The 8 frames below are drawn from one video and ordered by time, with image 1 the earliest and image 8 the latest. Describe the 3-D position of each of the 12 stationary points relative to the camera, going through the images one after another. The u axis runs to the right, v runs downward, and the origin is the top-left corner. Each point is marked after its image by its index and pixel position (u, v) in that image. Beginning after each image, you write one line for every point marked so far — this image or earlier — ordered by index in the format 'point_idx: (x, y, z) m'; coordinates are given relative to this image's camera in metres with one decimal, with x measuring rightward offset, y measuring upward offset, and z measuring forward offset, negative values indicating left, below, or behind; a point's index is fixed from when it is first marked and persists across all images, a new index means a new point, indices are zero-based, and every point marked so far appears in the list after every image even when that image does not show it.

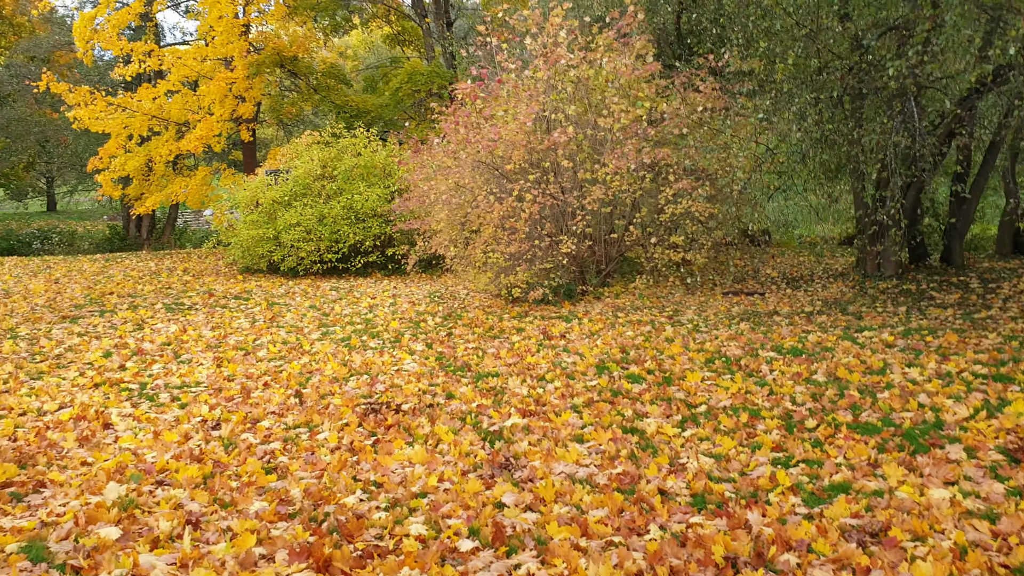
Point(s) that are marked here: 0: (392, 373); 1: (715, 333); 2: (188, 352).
0: (-0.8, -0.6, +6.1) m
1: (+1.6, -0.4, +7.3) m
2: (-2.4, -0.5, +7.0) m
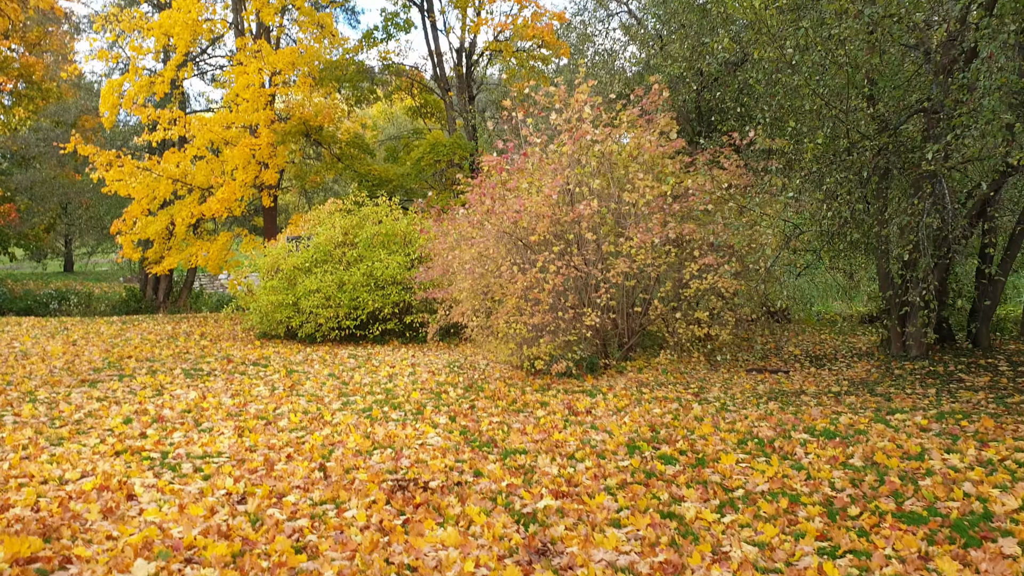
0: (-0.6, -1.0, +6.0) m
1: (+1.8, -1.0, +7.2) m
2: (-2.3, -1.0, +6.9) m
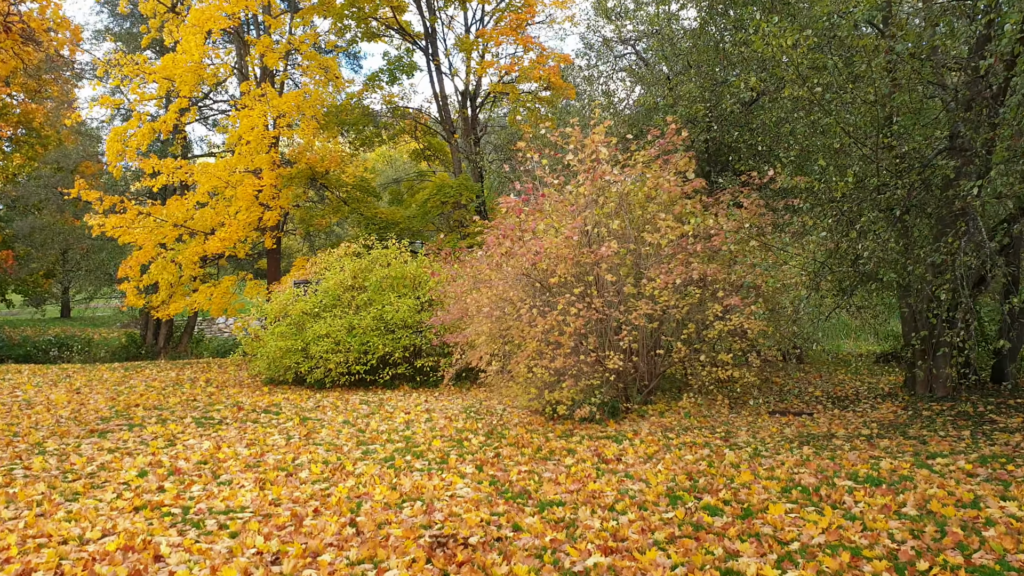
0: (-0.4, -1.3, +5.7) m
1: (+2.0, -1.3, +6.9) m
2: (-2.1, -1.3, +6.7) m
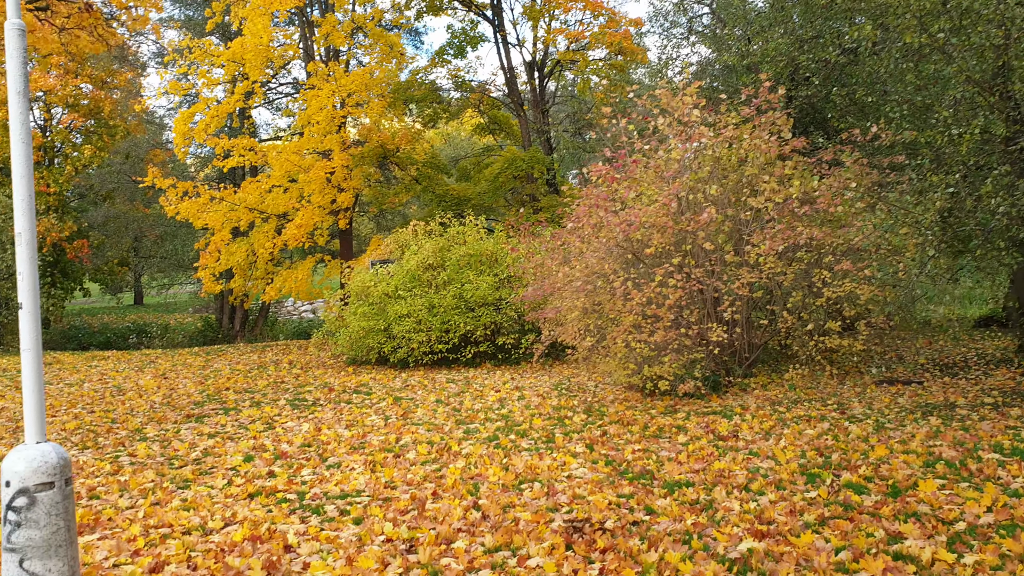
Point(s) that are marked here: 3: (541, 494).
0: (+0.3, -1.1, +5.5) m
1: (+2.8, -1.0, +6.5) m
2: (-1.3, -1.2, +6.5) m
3: (+0.2, -1.1, +5.1) m
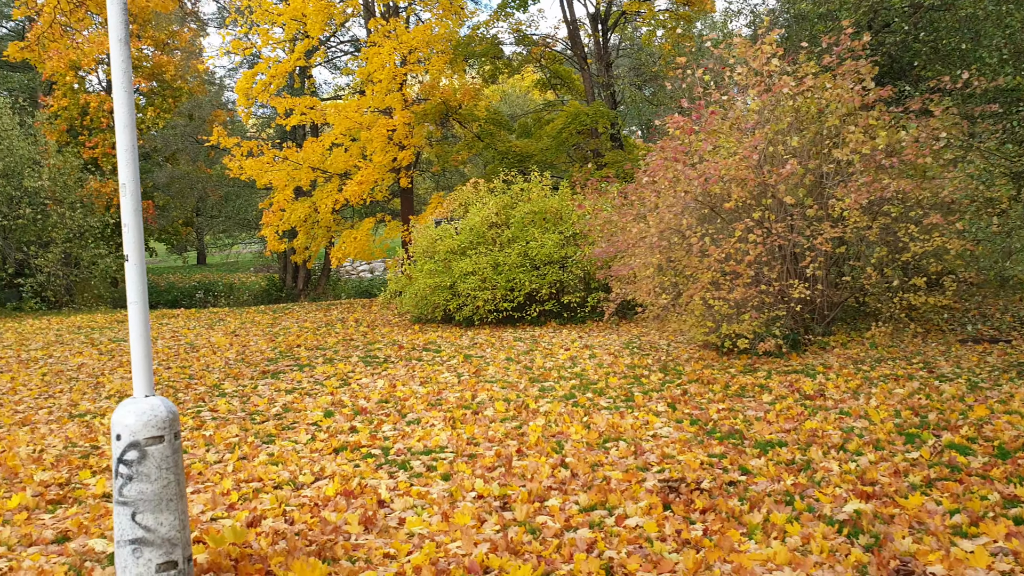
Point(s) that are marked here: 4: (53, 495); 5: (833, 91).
0: (+0.8, -0.9, +5.4) m
1: (+3.3, -0.7, +6.3) m
2: (-0.7, -0.9, +6.5) m
3: (+0.6, -0.9, +5.0) m
4: (-2.1, -0.9, +4.2) m
5: (+2.9, +1.7, +8.2) m
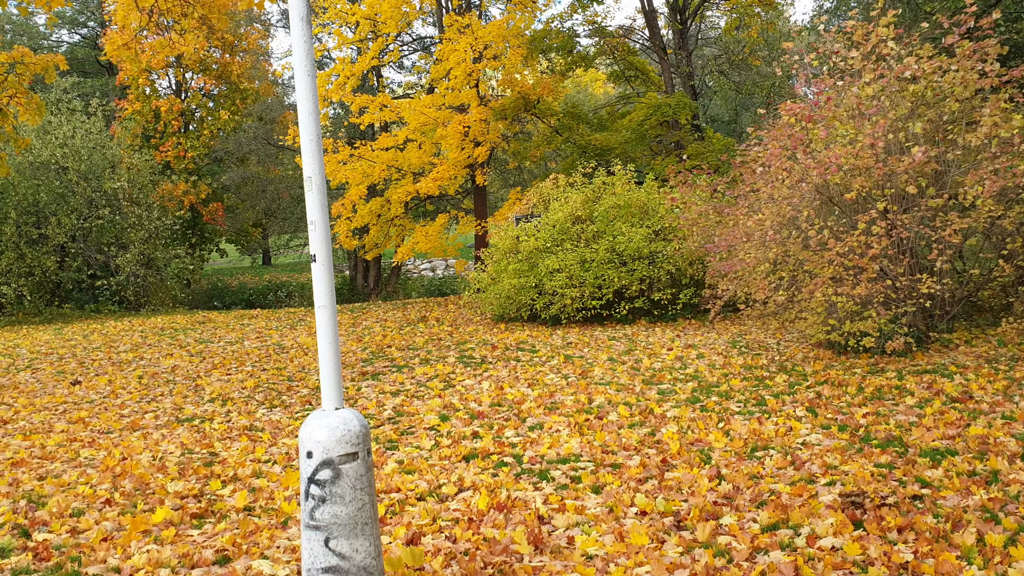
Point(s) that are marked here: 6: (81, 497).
0: (+1.6, -0.9, +5.0) m
1: (+4.1, -0.6, +5.8) m
2: (+0.1, -0.9, +6.2) m
3: (+1.4, -0.9, +4.7) m
4: (-1.4, -0.9, +4.0) m
5: (+3.7, +1.8, +7.7) m
6: (-1.9, -0.9, +4.2) m
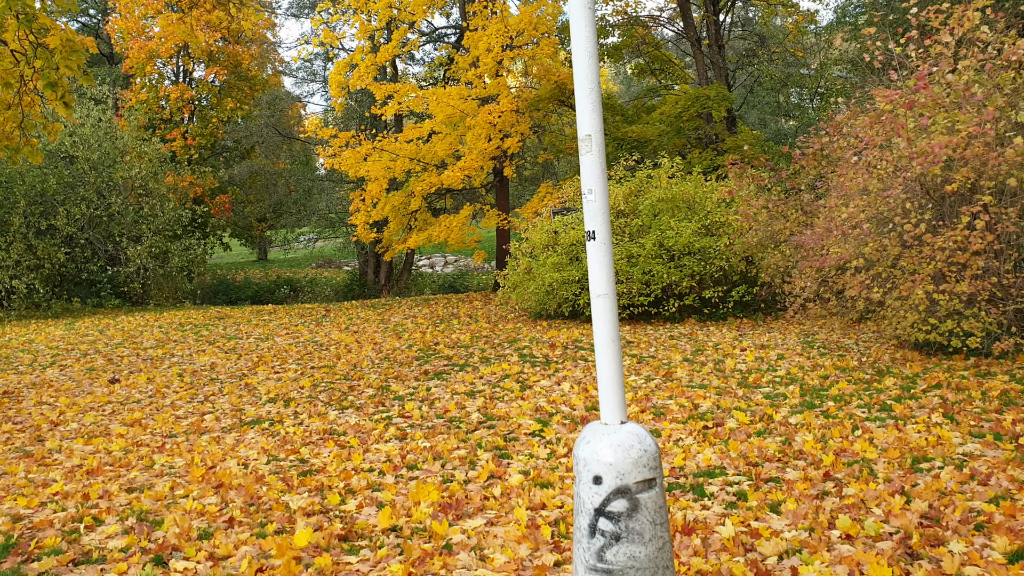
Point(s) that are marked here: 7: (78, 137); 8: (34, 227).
0: (+2.2, -0.8, +4.5) m
1: (+4.8, -0.6, +5.3) m
2: (+0.8, -0.8, +5.8) m
3: (+2.1, -0.9, +4.2) m
4: (-0.7, -0.9, +3.5) m
5: (+4.4, +1.8, +7.3) m
6: (-1.3, -0.9, +3.7) m
7: (-8.5, +3.0, +18.1) m
8: (-9.2, +1.2, +17.8) m
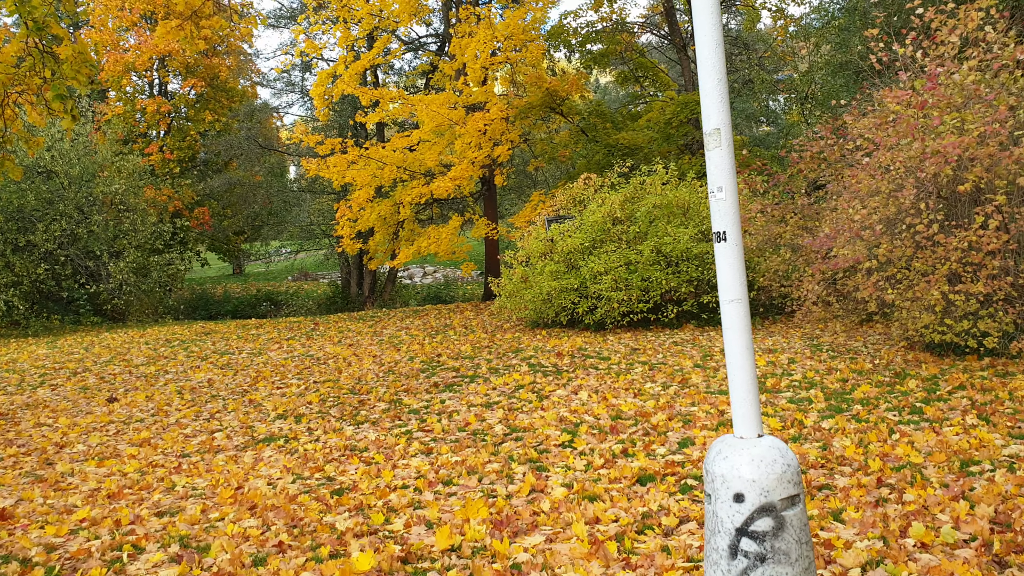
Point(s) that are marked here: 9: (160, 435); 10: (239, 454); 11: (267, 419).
0: (+2.4, -0.8, +4.5) m
1: (+5.0, -0.6, +5.3) m
2: (+0.9, -0.9, +5.6) m
3: (+2.3, -0.9, +4.1) m
4: (-0.4, -0.9, +3.3) m
5: (+4.5, +1.8, +7.3) m
6: (-1.0, -1.0, +3.5) m
7: (-8.8, +2.6, +17.8) m
8: (-9.4, +0.8, +17.4) m
9: (-2.5, -1.1, +6.6) m
10: (-1.7, -1.0, +5.8) m
11: (-1.9, -1.0, +7.1) m
